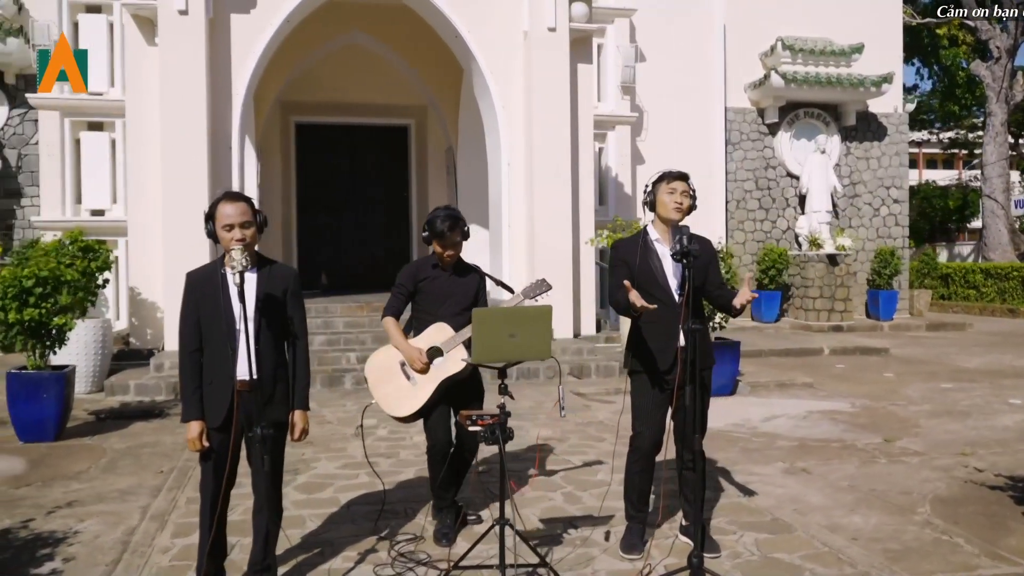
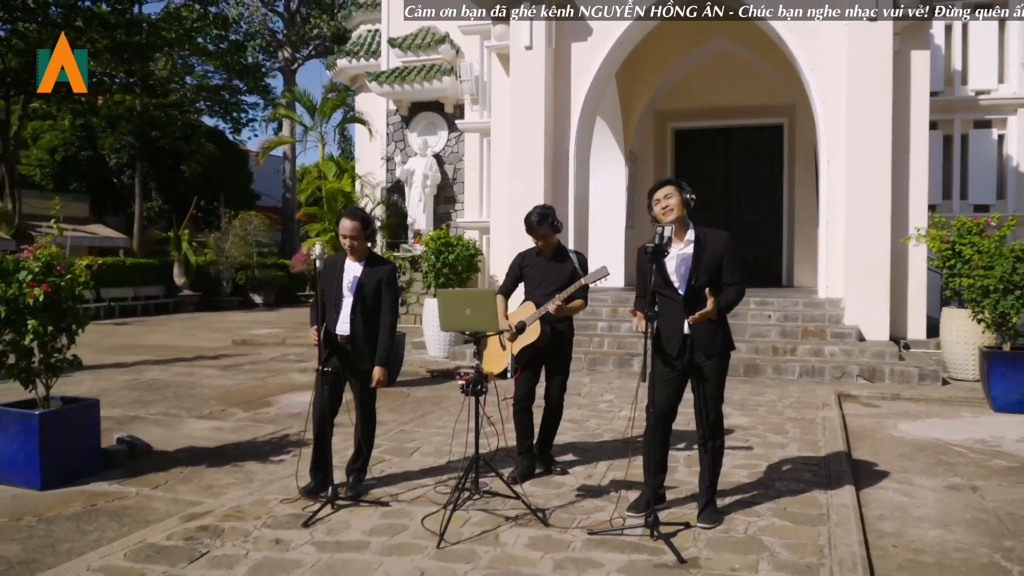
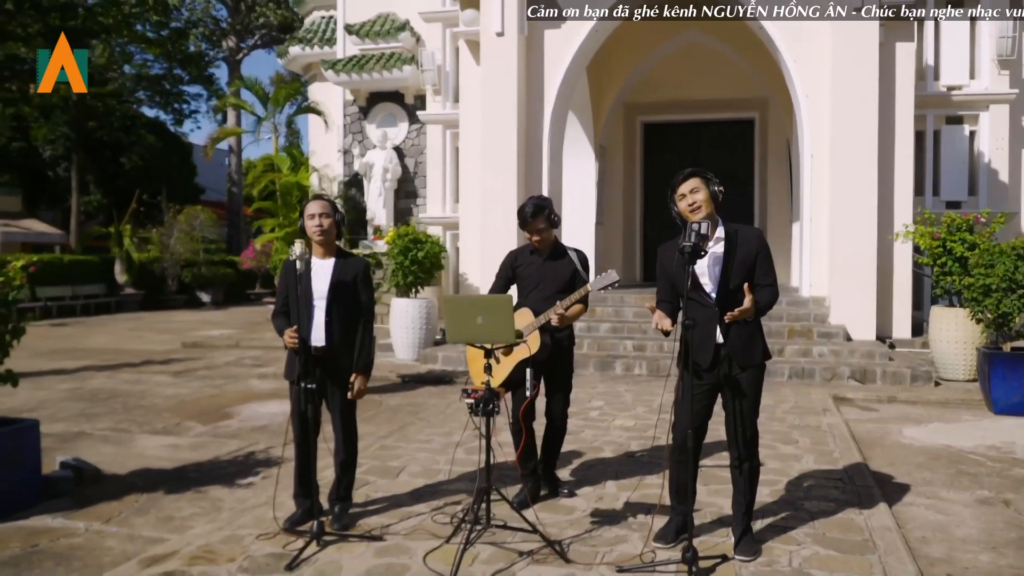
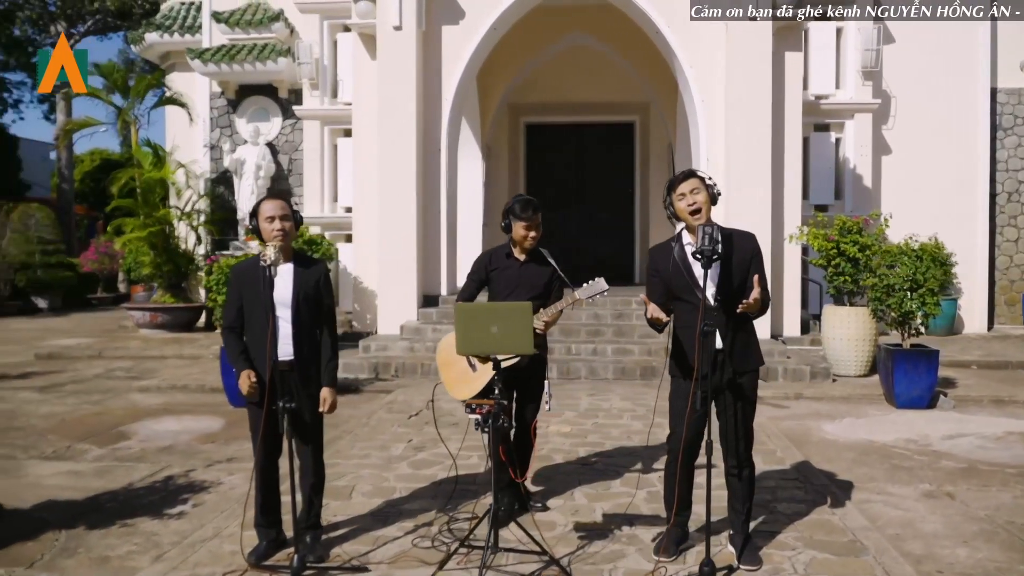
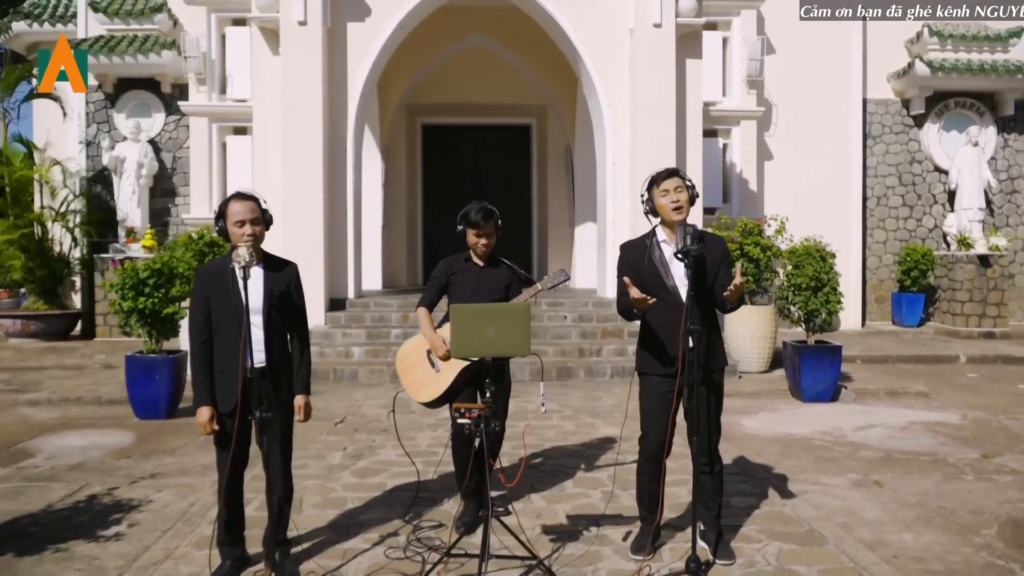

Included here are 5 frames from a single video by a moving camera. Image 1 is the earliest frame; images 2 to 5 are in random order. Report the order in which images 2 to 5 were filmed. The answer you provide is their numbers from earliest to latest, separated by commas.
5, 4, 3, 2
